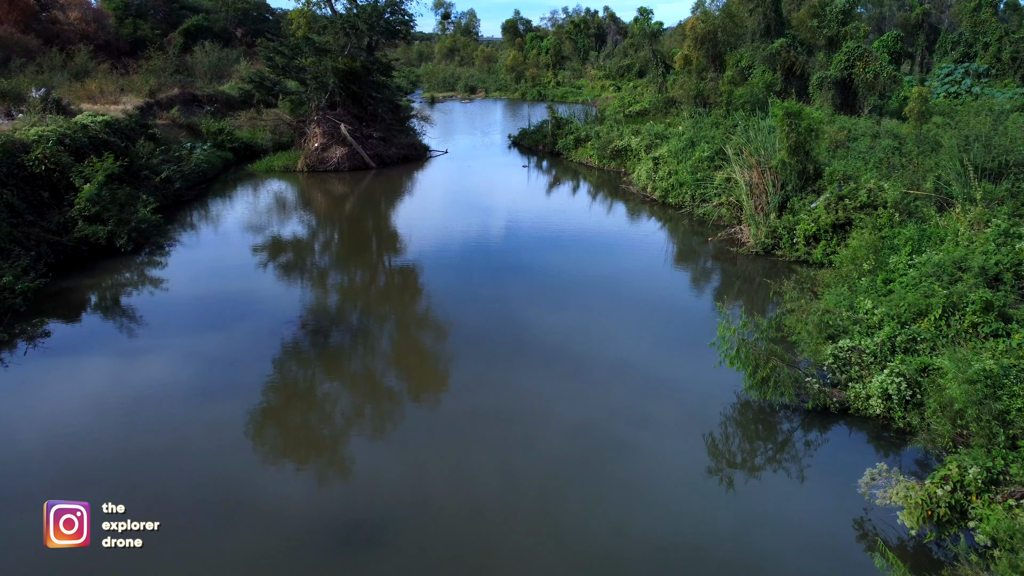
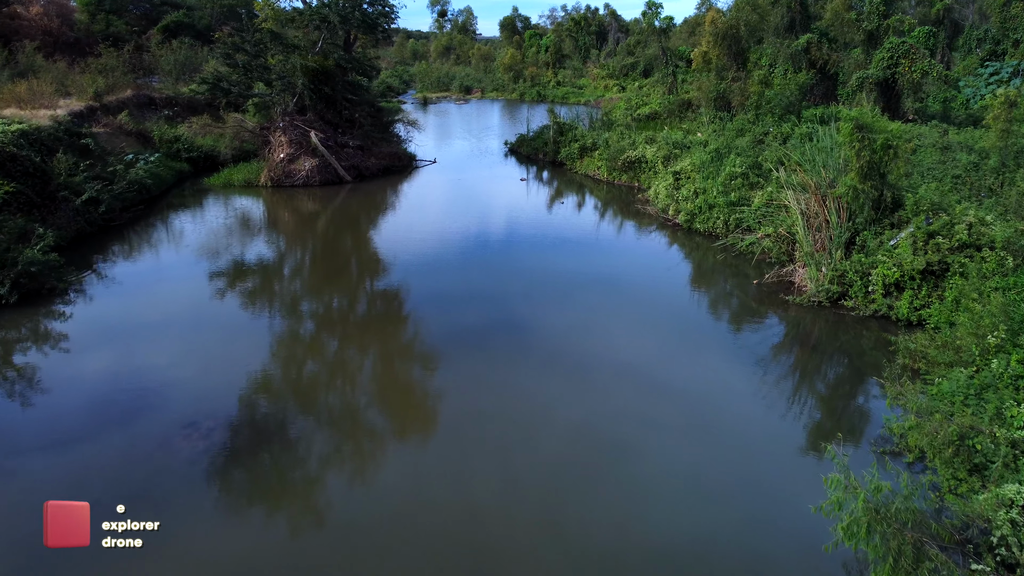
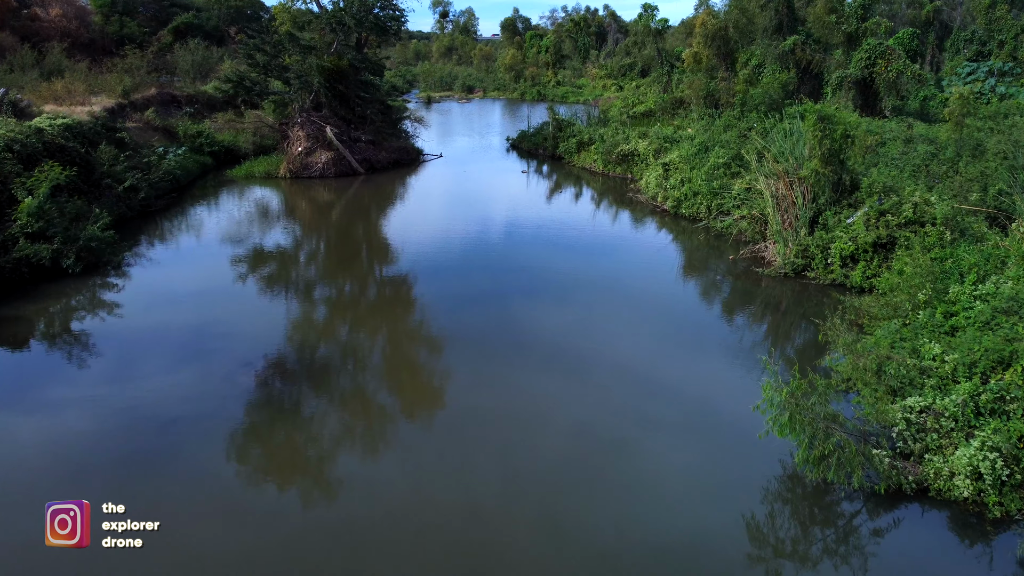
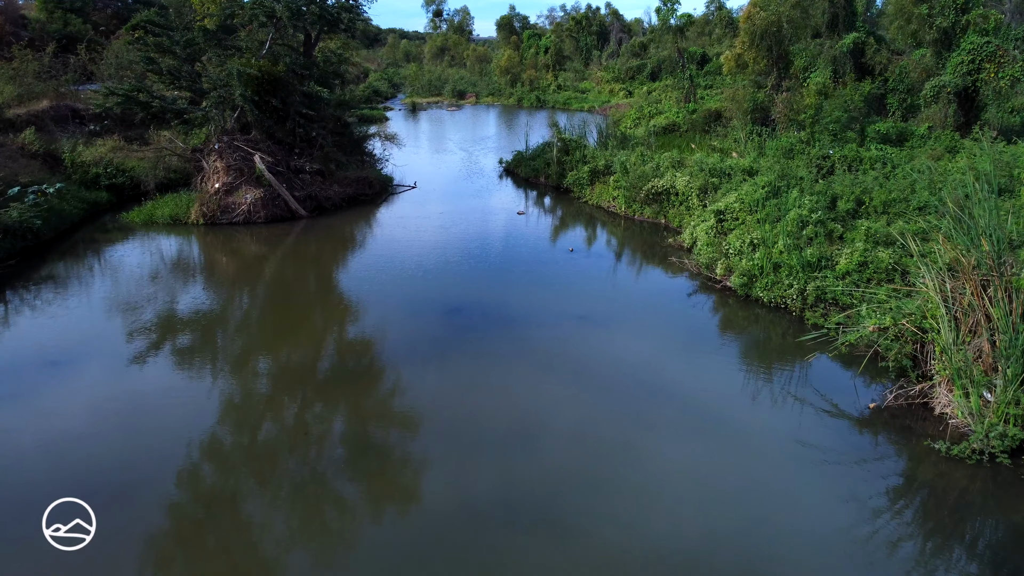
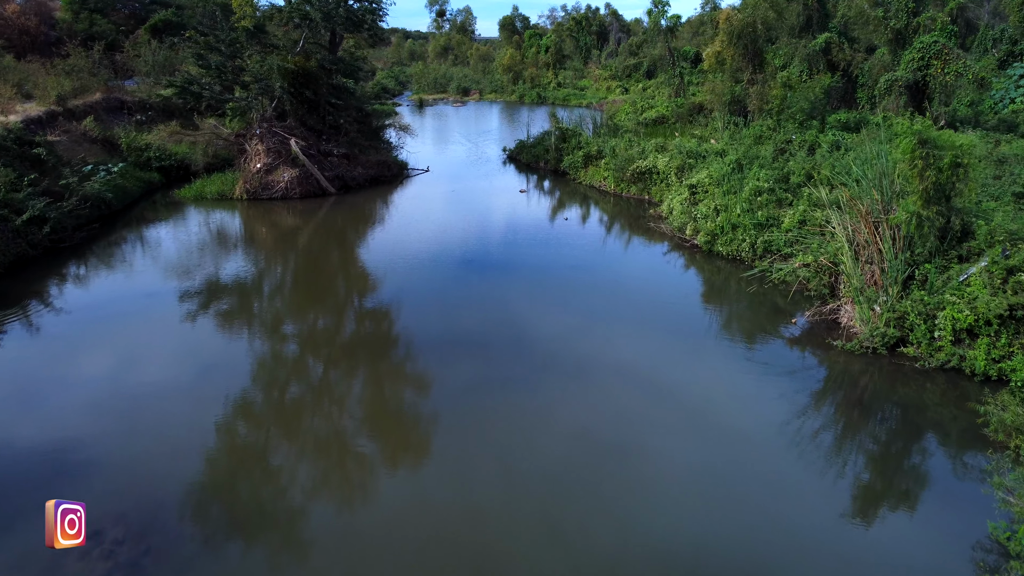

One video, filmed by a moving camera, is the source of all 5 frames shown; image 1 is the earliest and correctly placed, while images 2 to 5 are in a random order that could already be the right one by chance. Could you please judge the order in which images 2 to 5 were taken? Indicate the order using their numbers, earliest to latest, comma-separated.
3, 2, 5, 4
